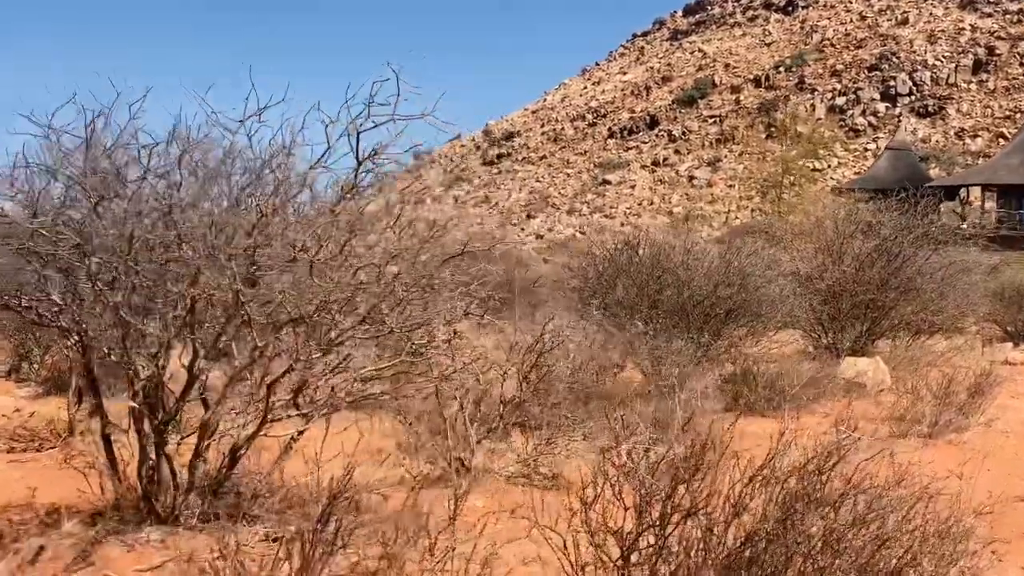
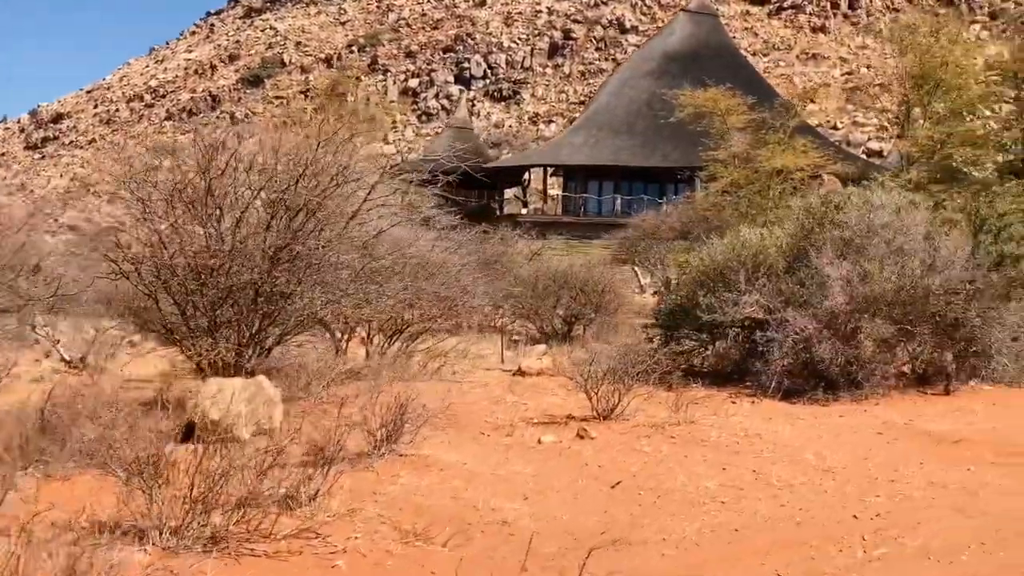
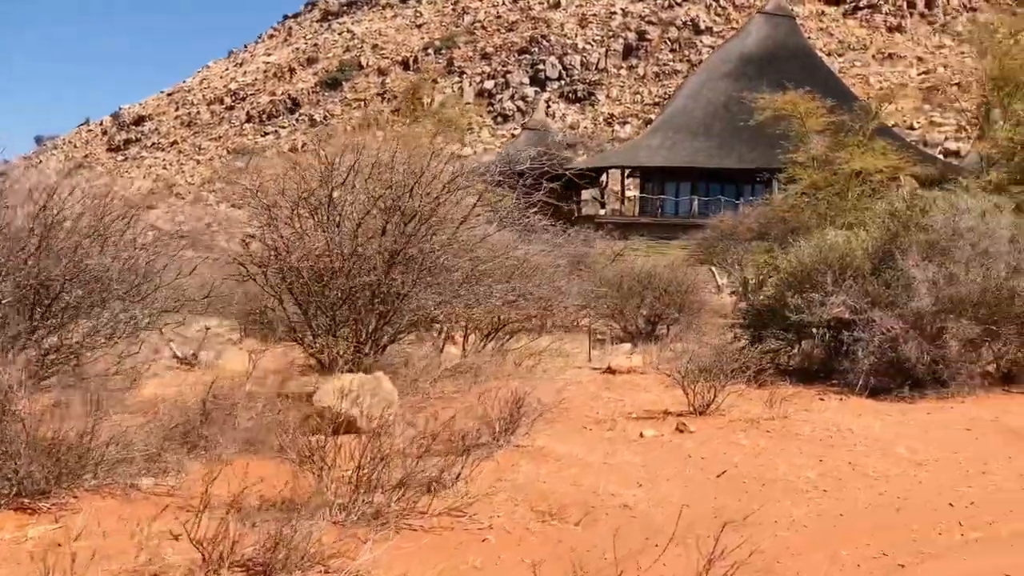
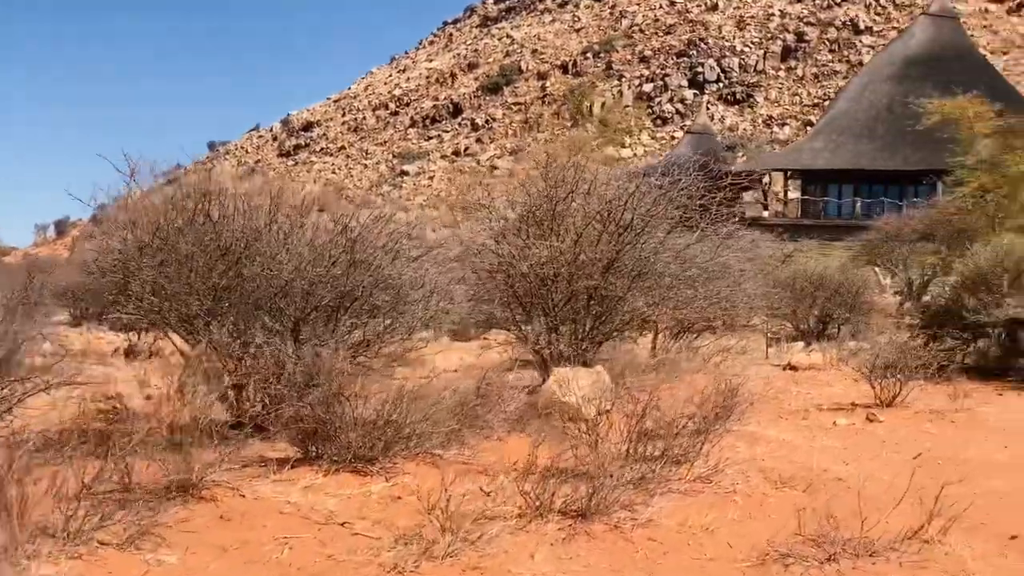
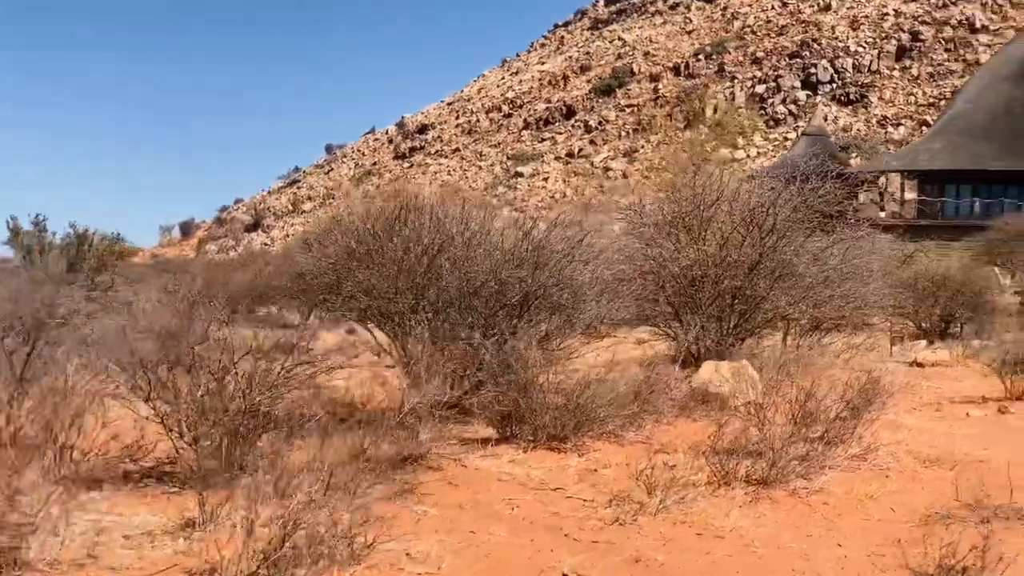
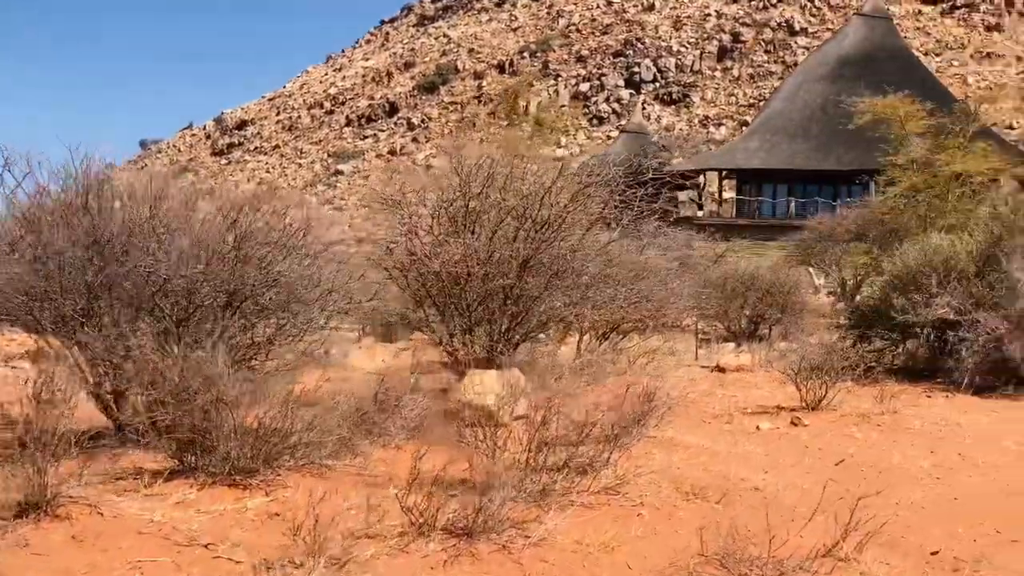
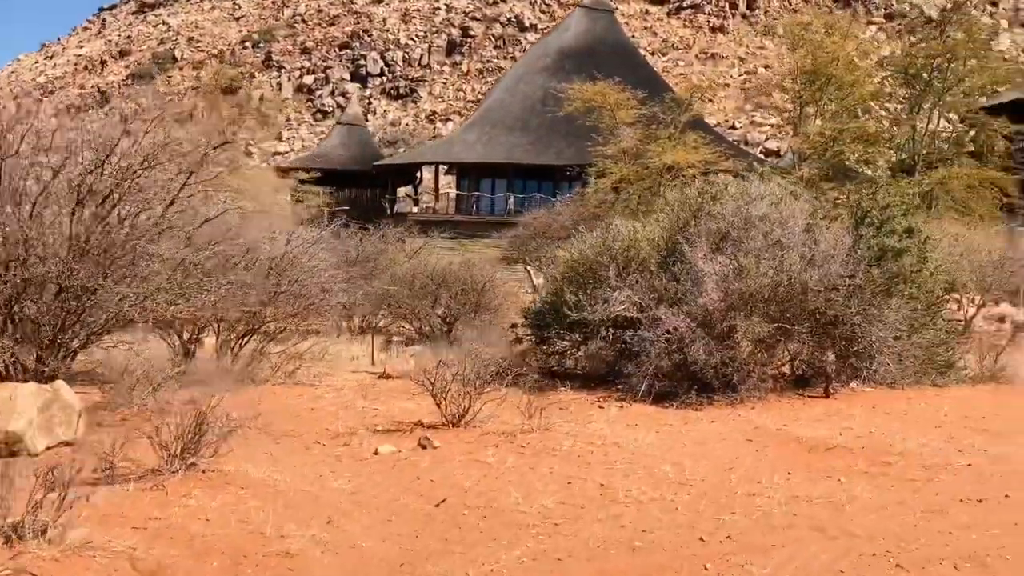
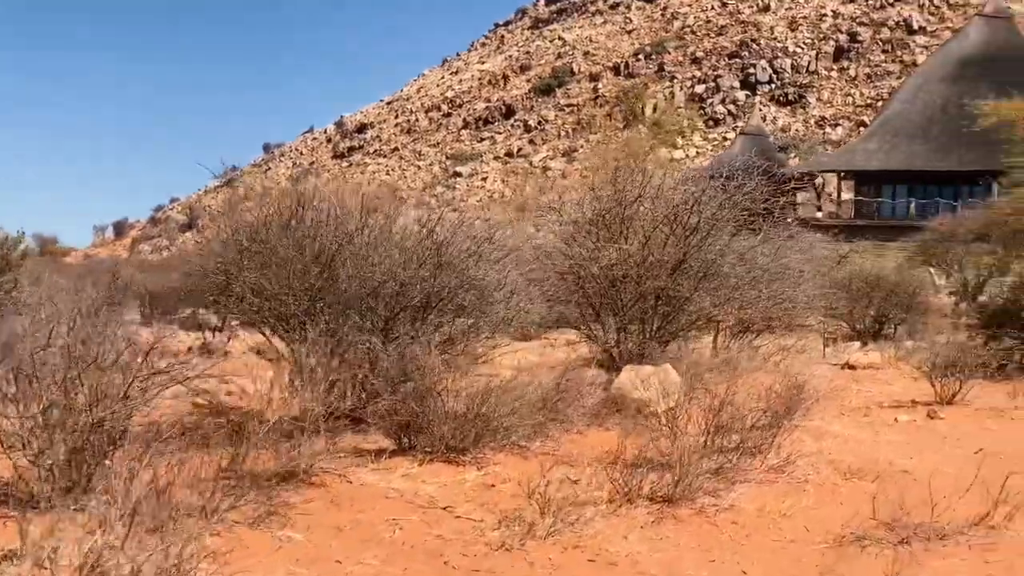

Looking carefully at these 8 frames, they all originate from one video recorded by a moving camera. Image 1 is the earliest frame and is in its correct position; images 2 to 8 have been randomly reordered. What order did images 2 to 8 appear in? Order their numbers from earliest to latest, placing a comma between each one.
5, 8, 4, 6, 3, 2, 7
